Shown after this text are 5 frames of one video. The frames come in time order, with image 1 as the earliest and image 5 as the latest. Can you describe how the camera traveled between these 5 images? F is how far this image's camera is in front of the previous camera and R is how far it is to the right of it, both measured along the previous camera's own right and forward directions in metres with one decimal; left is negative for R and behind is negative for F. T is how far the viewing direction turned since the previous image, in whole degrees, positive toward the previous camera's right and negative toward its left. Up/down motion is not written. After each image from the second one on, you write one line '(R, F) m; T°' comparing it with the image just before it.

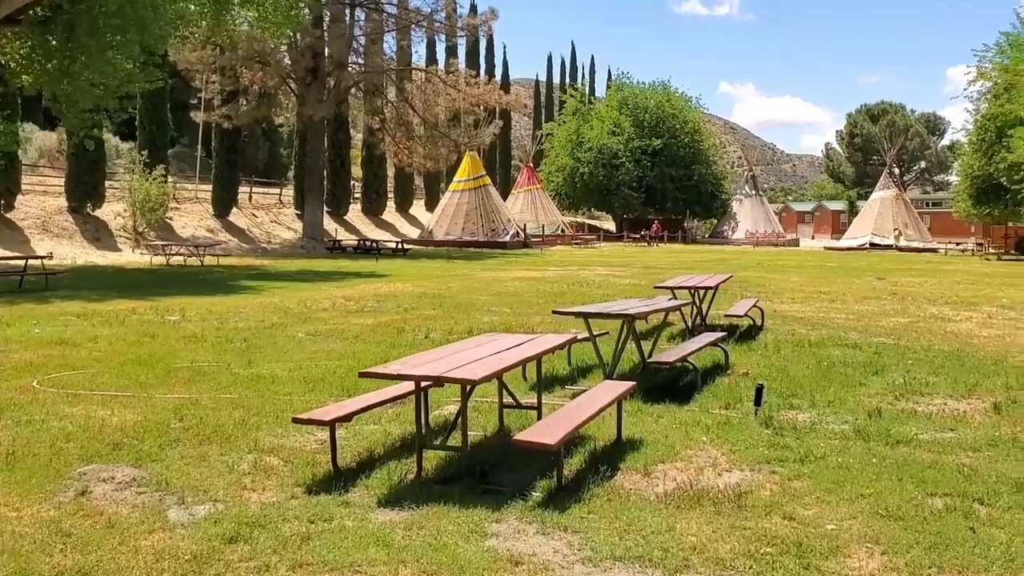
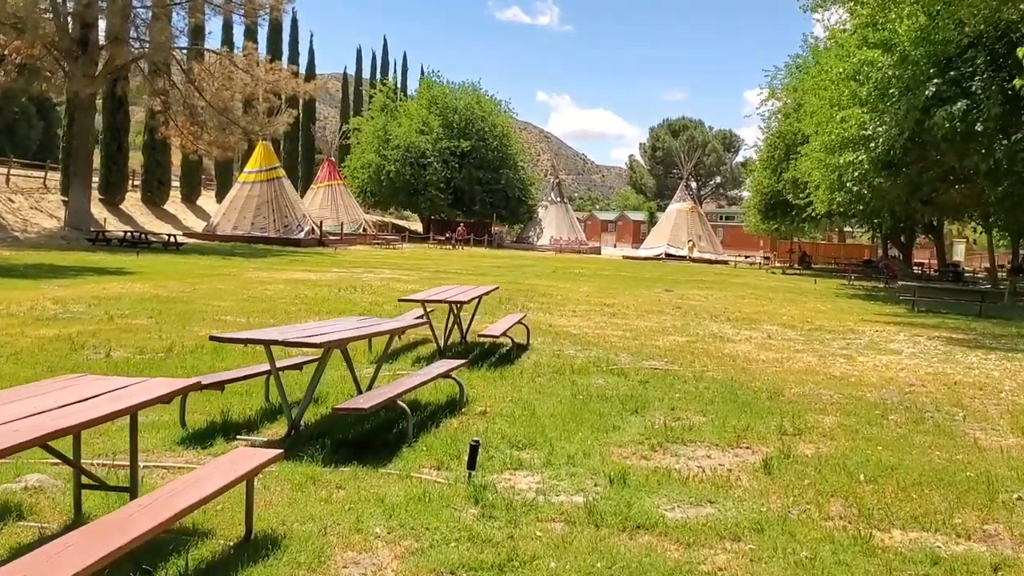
(+0.8, +1.5) m; +11°
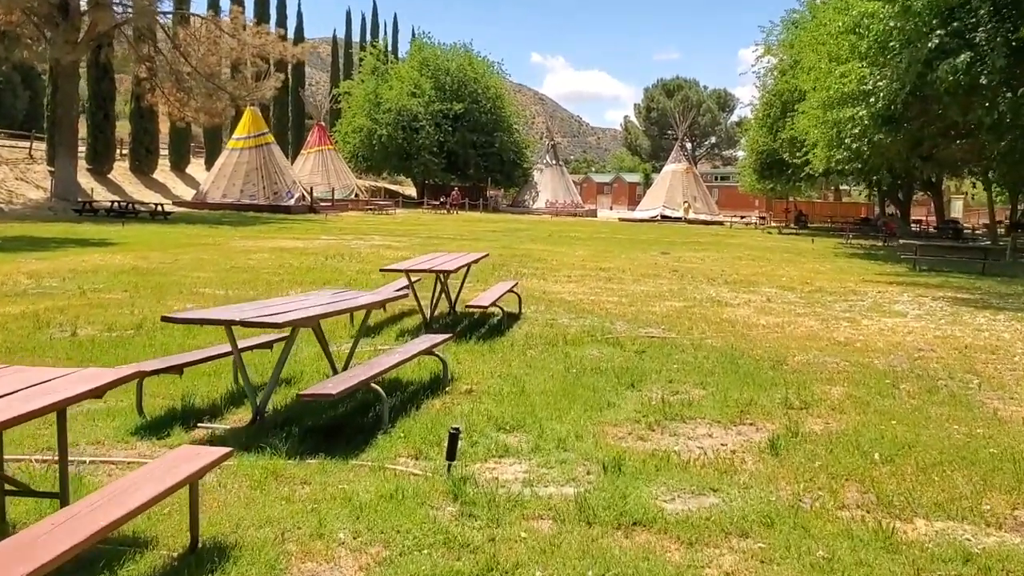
(+0.1, +0.4) m; 0°
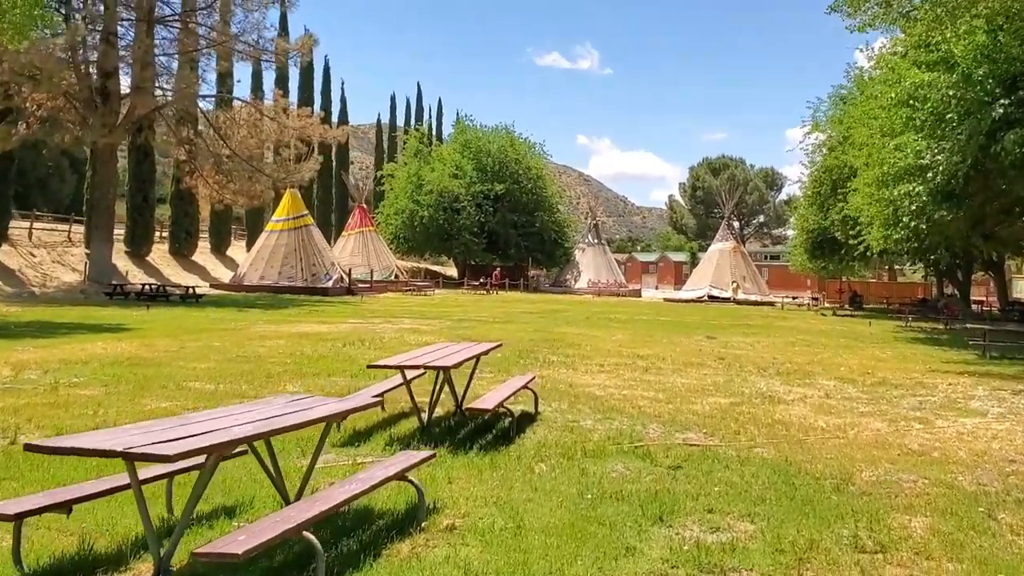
(+0.2, +1.1) m; -3°
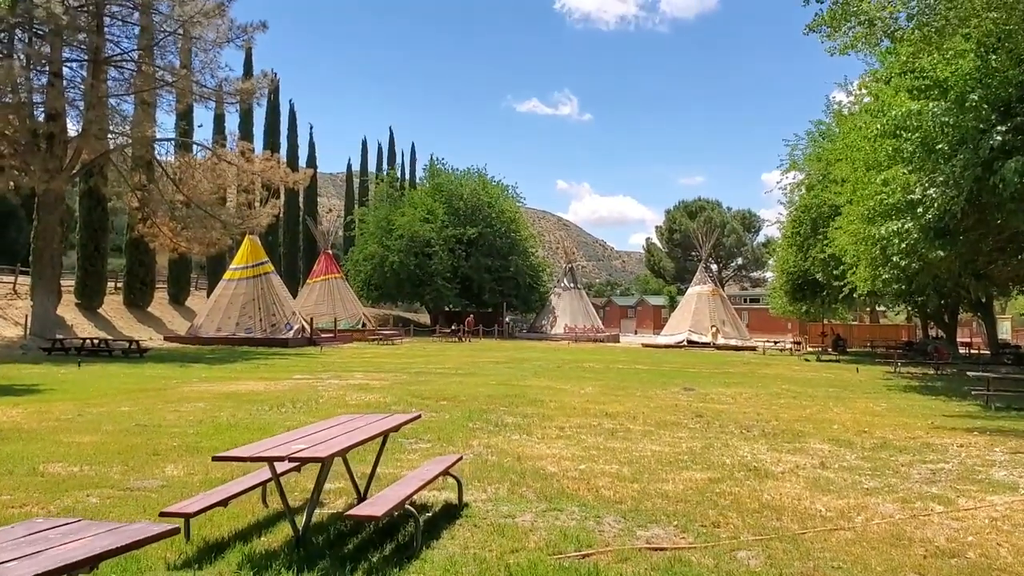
(+0.4, +1.6) m; +1°
